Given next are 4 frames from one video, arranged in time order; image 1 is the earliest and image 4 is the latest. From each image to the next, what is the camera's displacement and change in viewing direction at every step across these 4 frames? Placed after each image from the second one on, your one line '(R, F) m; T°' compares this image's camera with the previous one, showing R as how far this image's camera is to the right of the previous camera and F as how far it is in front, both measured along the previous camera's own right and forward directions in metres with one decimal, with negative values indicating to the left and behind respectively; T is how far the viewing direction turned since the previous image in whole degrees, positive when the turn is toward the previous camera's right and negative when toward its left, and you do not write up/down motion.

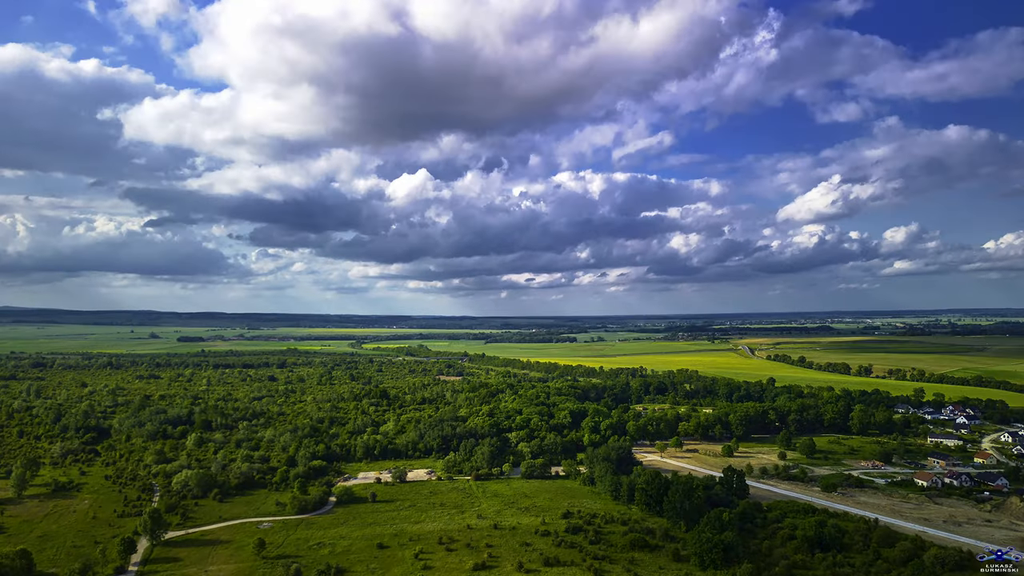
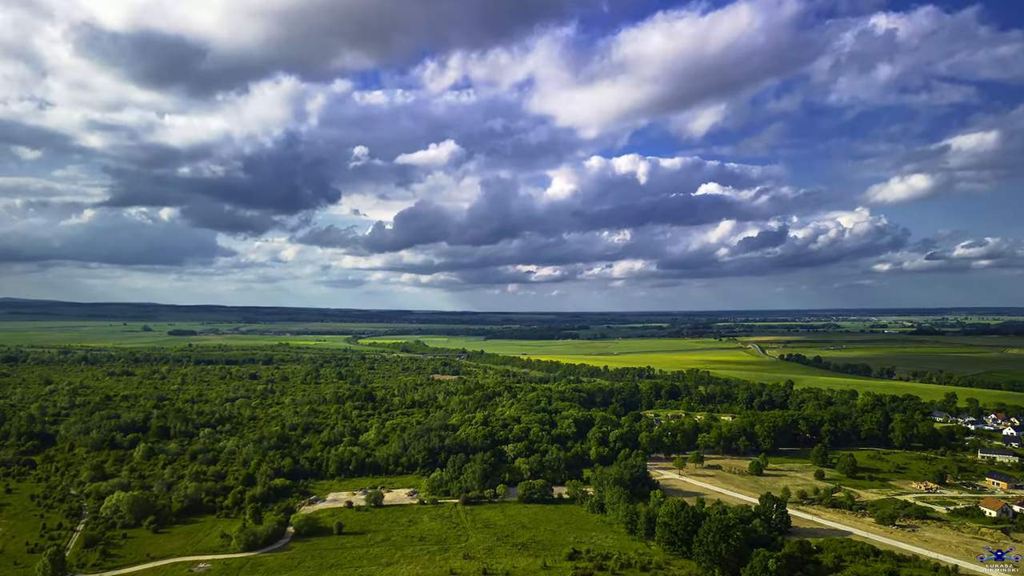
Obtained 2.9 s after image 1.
(+0.5, +10.4) m; 0°
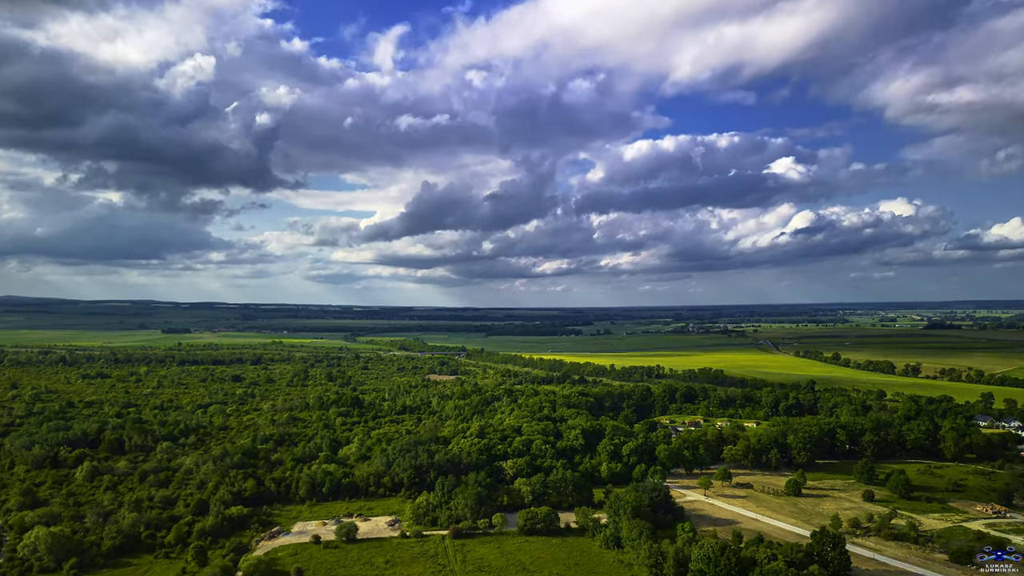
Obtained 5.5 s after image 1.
(+0.4, +9.3) m; 0°
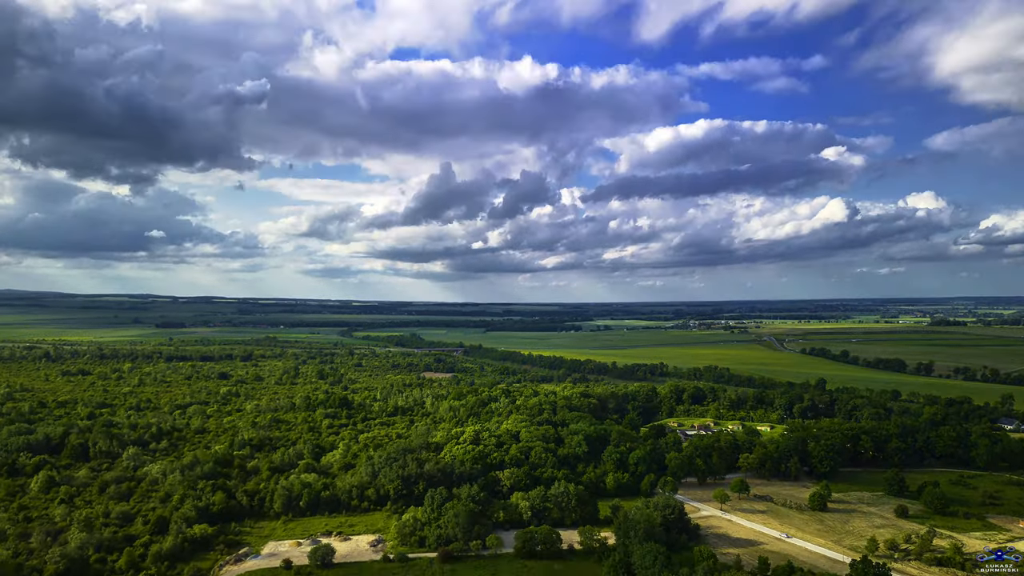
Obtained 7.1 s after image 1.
(+0.2, +5.5) m; 0°
